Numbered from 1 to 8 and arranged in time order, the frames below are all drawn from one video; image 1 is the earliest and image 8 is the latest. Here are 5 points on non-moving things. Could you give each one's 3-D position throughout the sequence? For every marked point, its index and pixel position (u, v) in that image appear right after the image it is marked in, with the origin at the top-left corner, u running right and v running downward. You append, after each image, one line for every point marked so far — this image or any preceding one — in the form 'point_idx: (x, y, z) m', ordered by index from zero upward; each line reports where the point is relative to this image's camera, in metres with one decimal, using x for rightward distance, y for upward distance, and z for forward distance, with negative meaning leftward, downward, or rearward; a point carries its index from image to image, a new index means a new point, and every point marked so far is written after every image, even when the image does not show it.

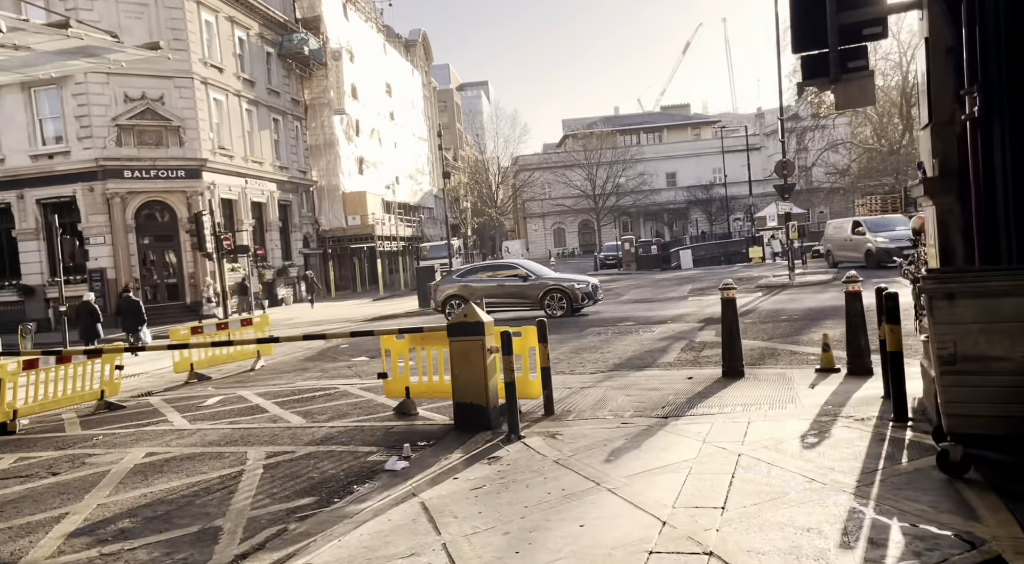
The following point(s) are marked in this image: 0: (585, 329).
0: (+1.3, -0.9, +16.1) m
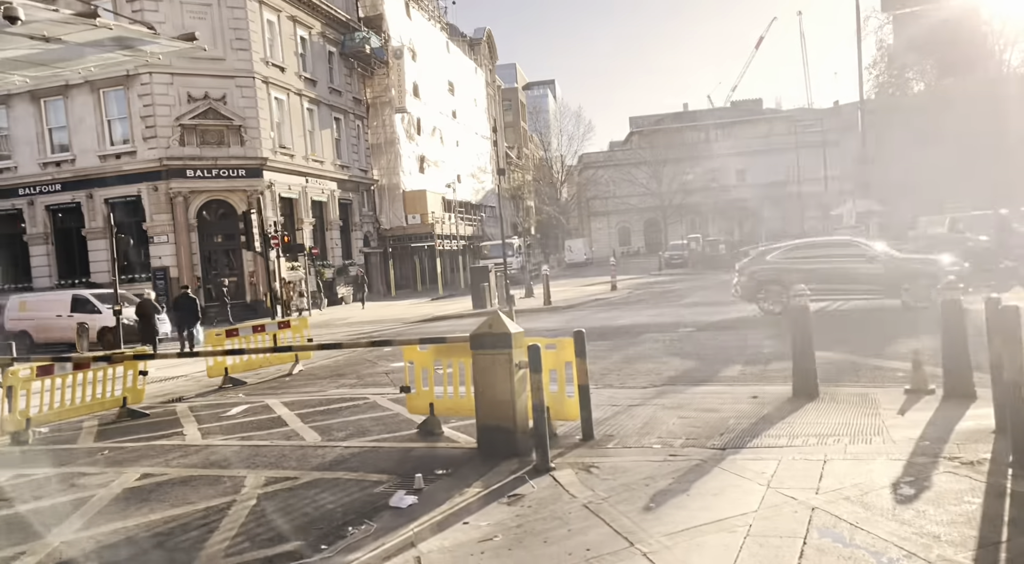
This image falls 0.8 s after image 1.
0: (+2.3, -1.0, +15.0) m
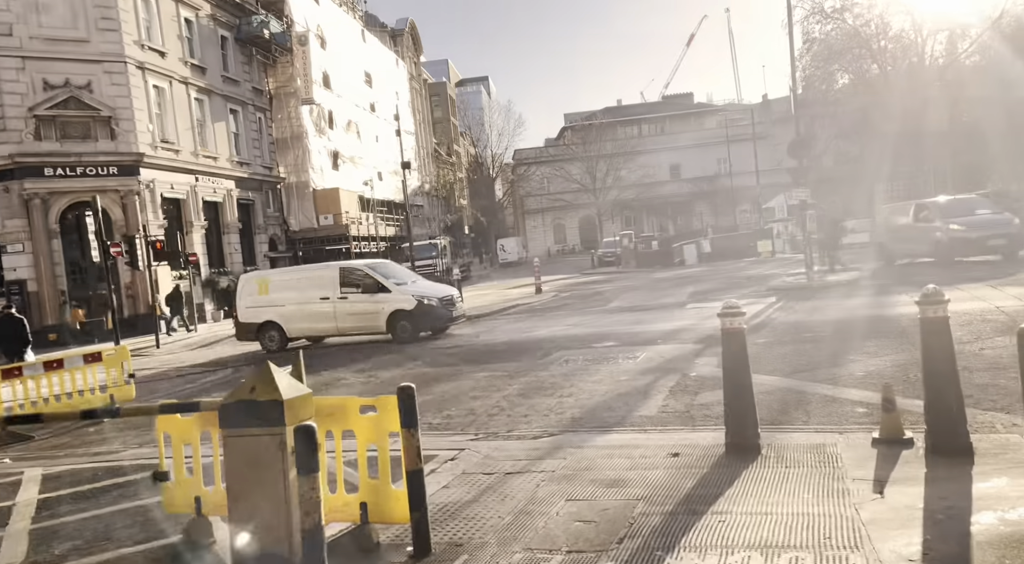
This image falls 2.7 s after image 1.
0: (+0.6, -1.1, +12.7) m
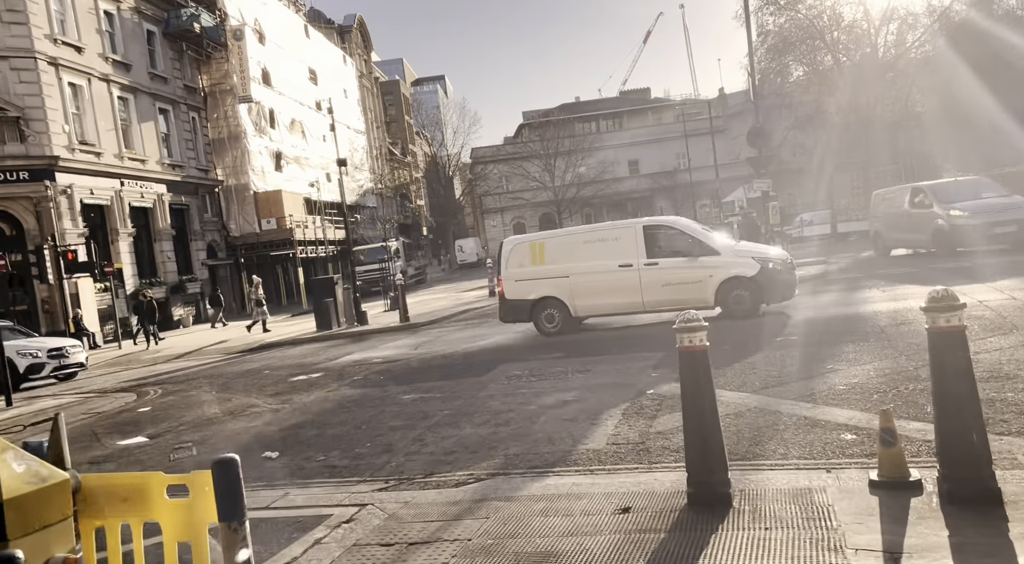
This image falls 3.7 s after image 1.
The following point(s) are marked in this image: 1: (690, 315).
0: (-0.2, -1.2, +11.3) m
1: (+1.1, -0.2, +5.3) m
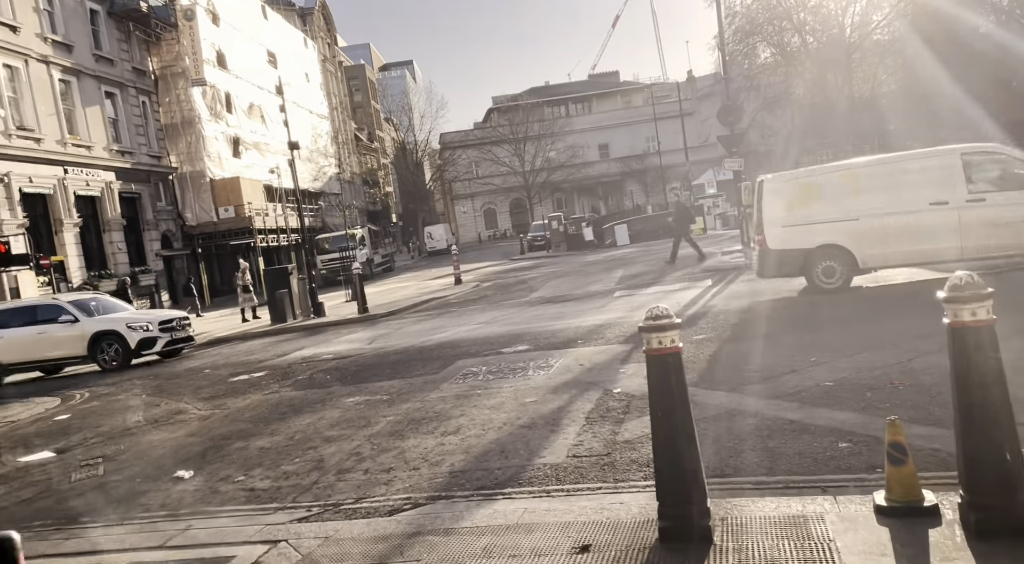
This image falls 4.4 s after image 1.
0: (-0.7, -1.0, +10.4) m
1: (+0.7, -0.2, +4.4) m
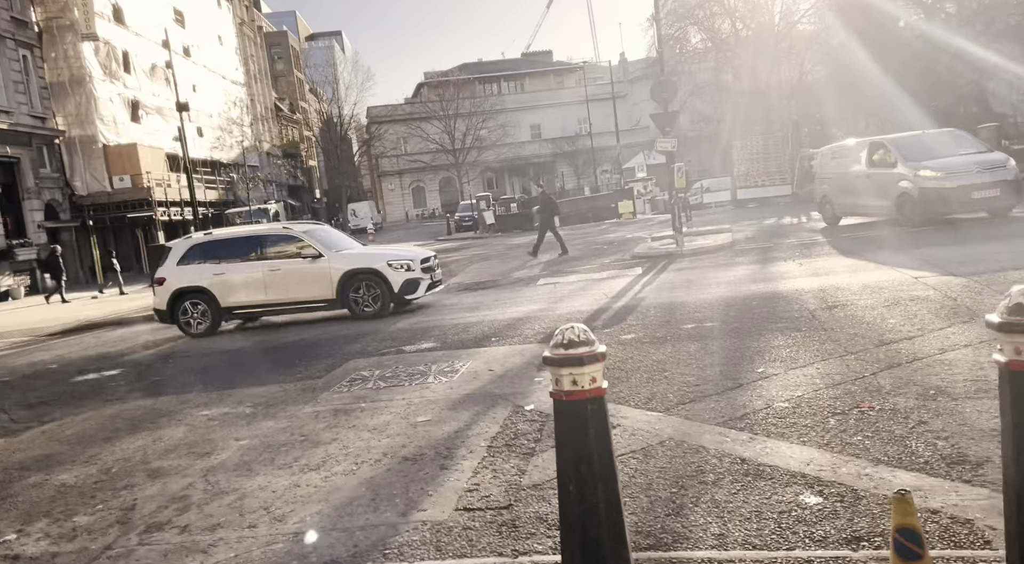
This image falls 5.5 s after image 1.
0: (-1.8, -0.9, +8.8) m
1: (+0.2, -0.2, +2.9) m
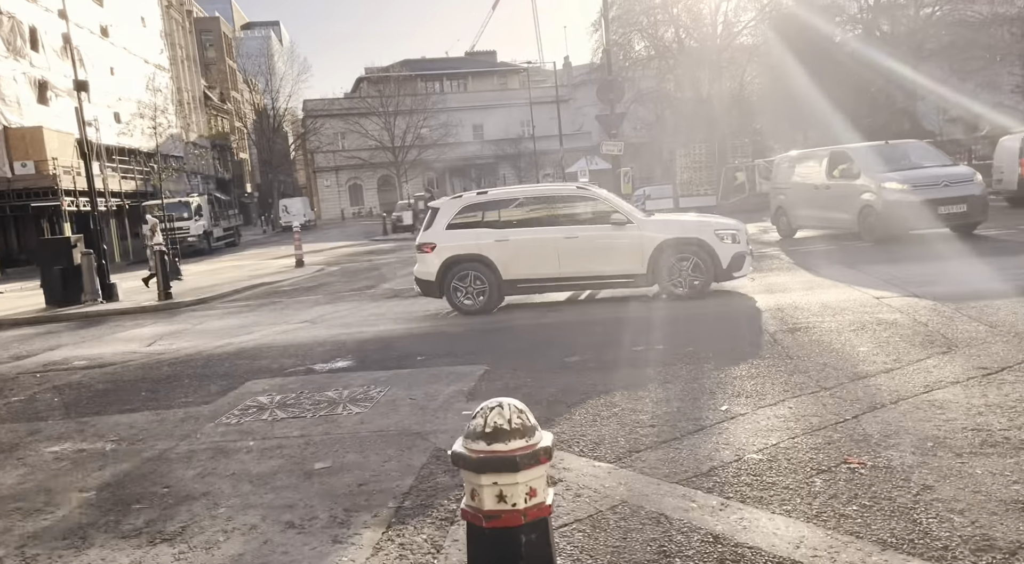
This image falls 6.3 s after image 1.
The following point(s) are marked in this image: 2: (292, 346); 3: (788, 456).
0: (-2.4, -1.0, +7.5) m
1: (0.0, -0.3, +1.8) m
2: (-2.5, -0.7, +10.0) m
3: (+1.6, -1.0, +4.9) m
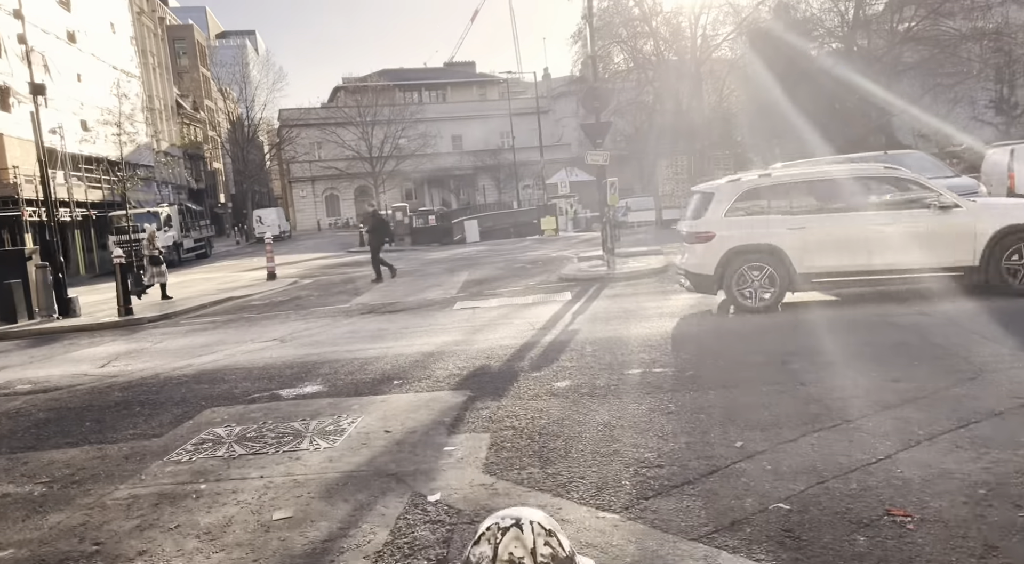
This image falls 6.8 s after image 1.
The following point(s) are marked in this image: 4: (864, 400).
0: (-2.5, -1.1, +6.8) m
1: (0.0, -0.4, +1.2) m
2: (-2.7, -0.9, +9.2) m
3: (+1.5, -1.1, +4.3) m
4: (+2.5, -0.9, +6.1) m
